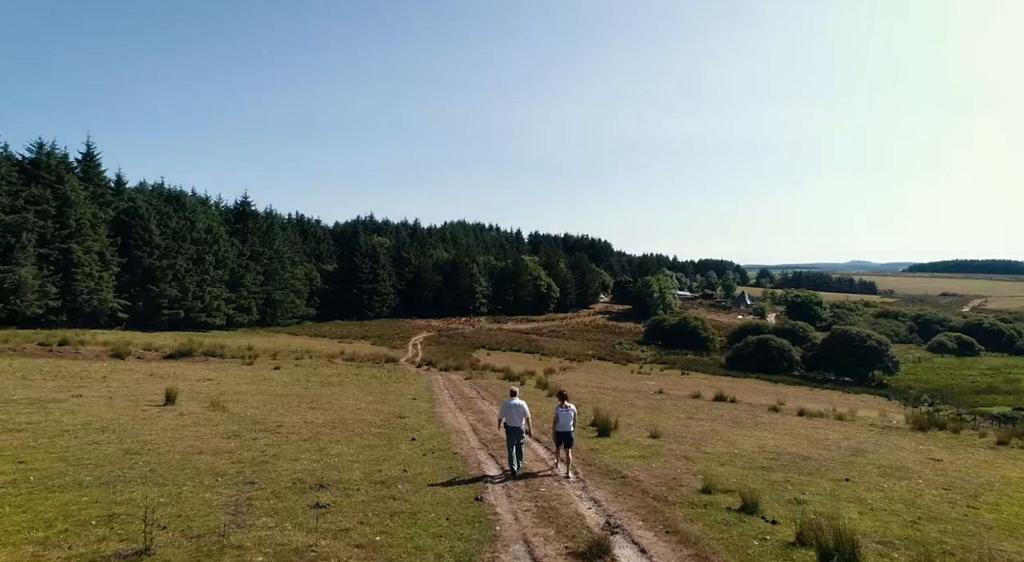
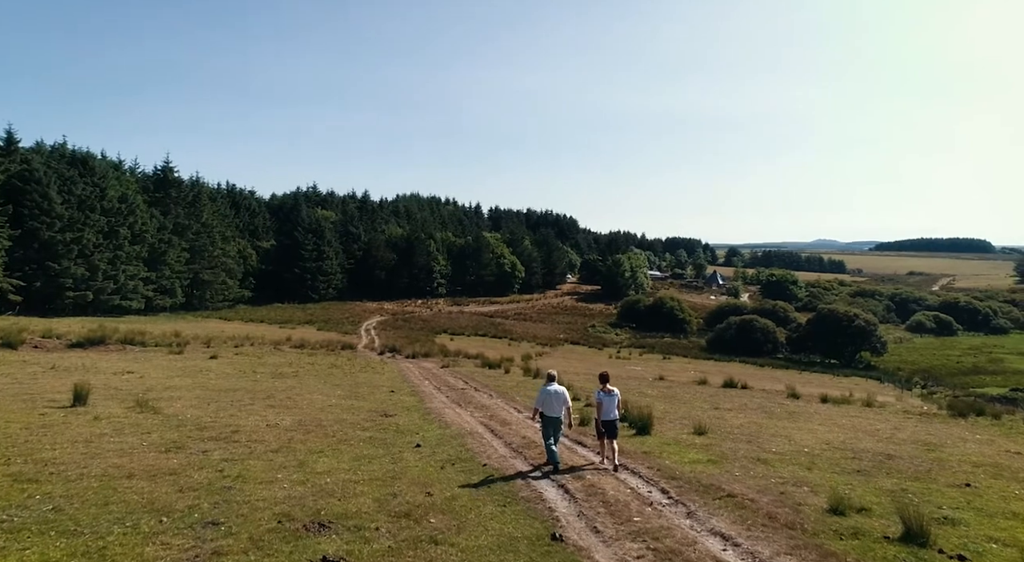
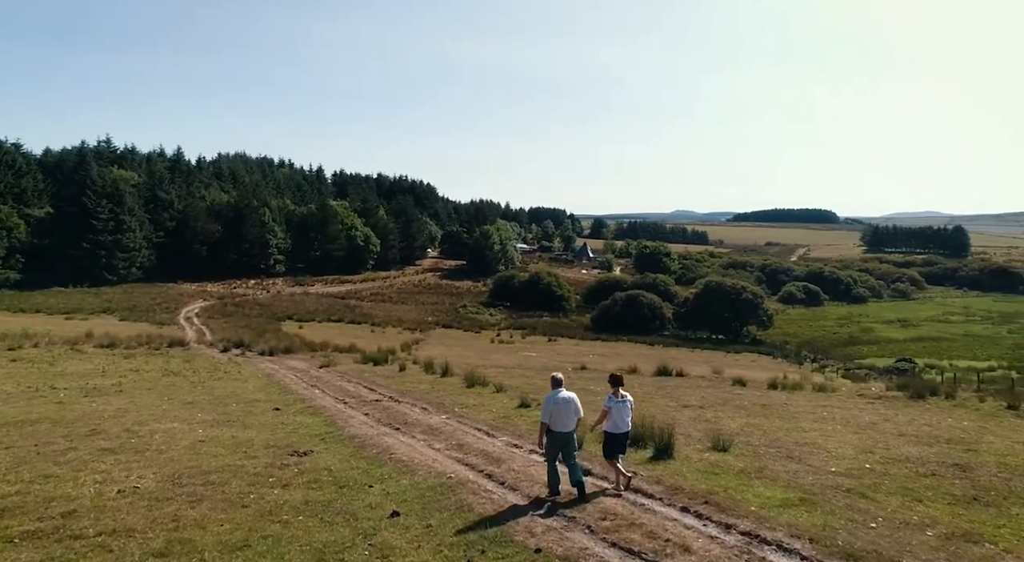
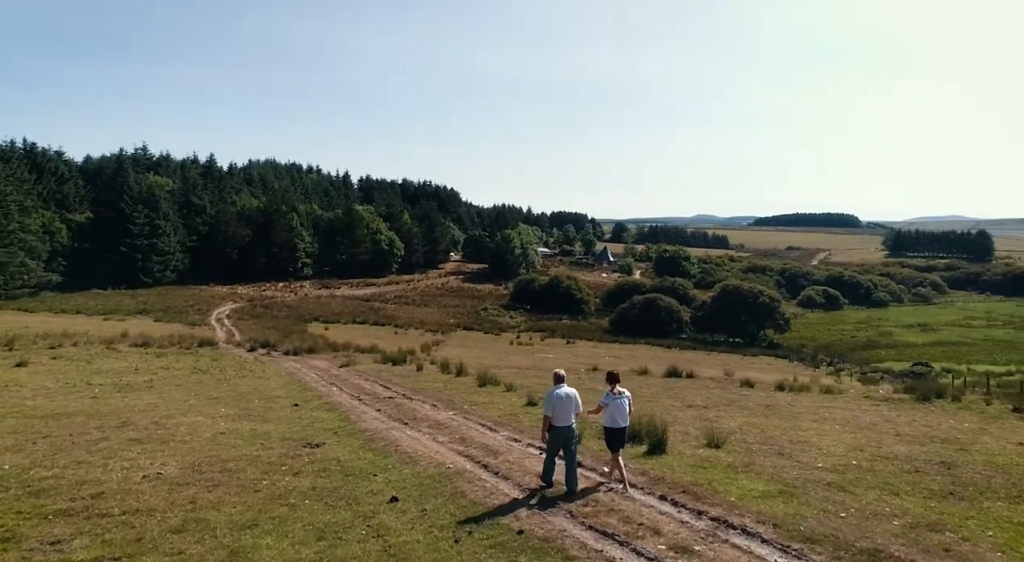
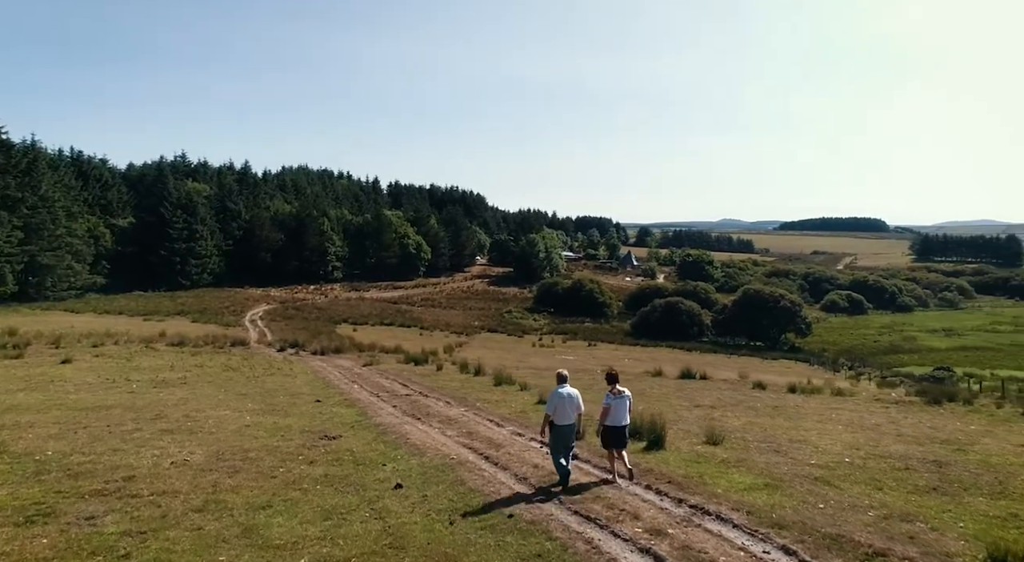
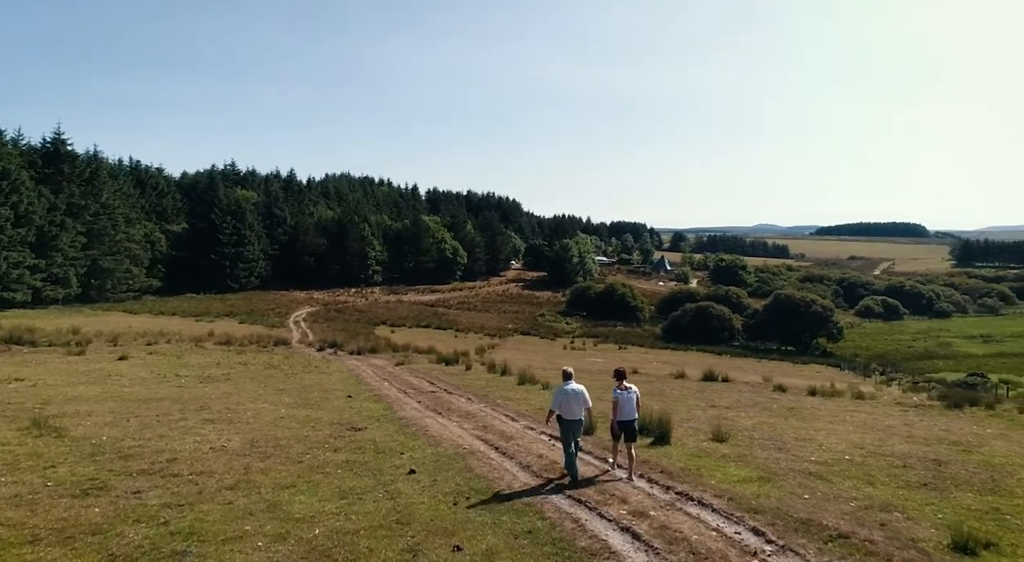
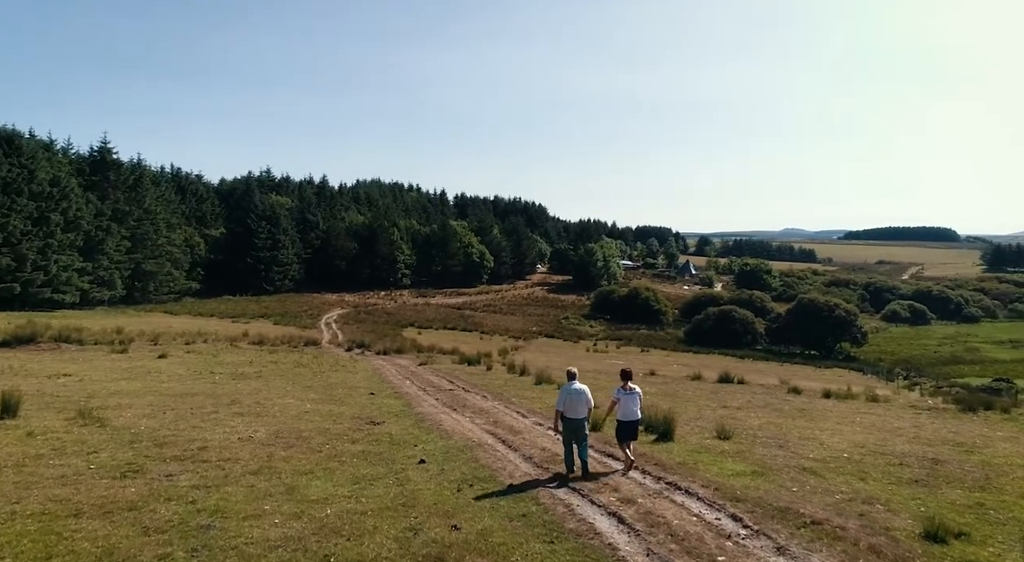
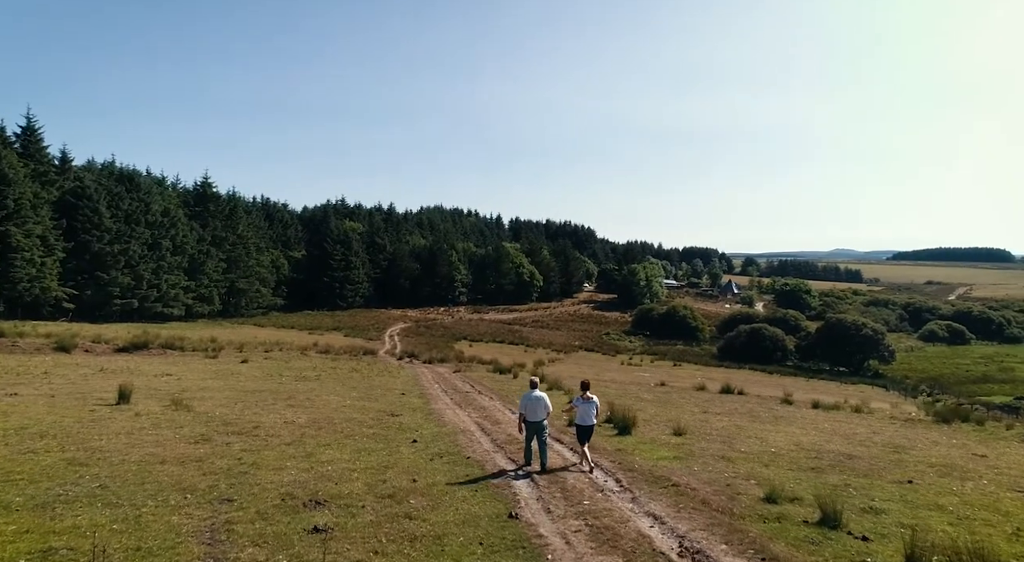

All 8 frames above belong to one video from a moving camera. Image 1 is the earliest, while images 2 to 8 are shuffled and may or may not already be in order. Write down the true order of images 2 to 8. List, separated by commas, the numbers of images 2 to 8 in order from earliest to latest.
8, 2, 7, 6, 5, 4, 3
